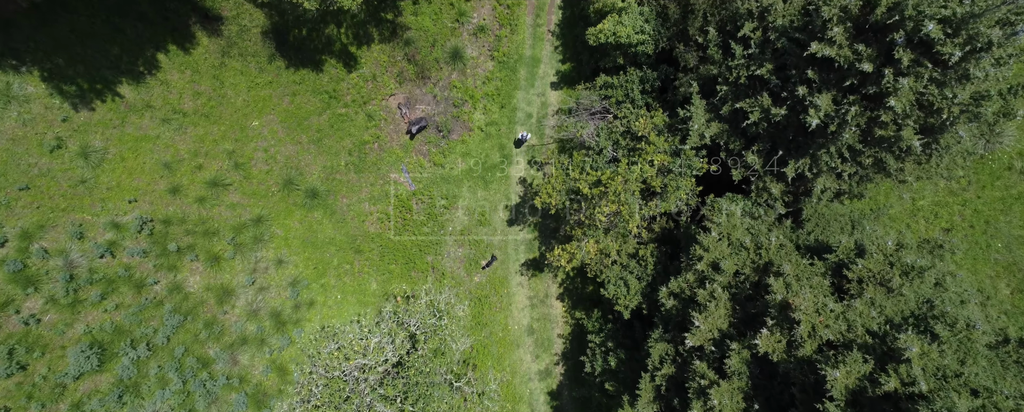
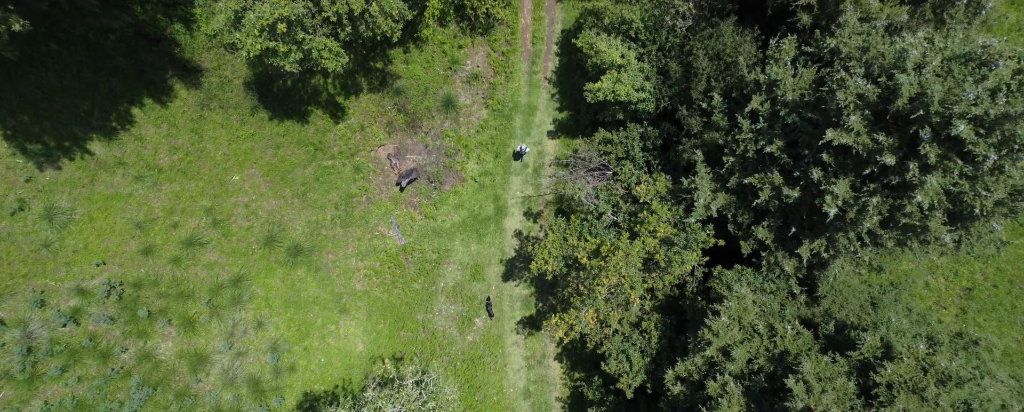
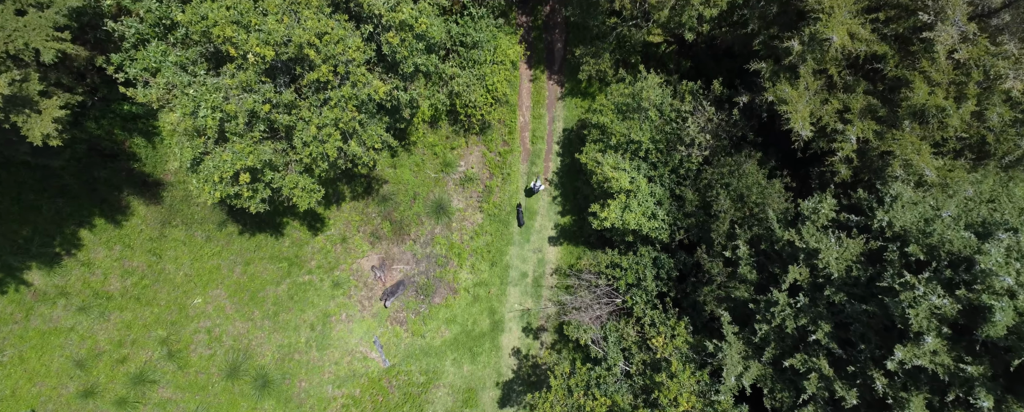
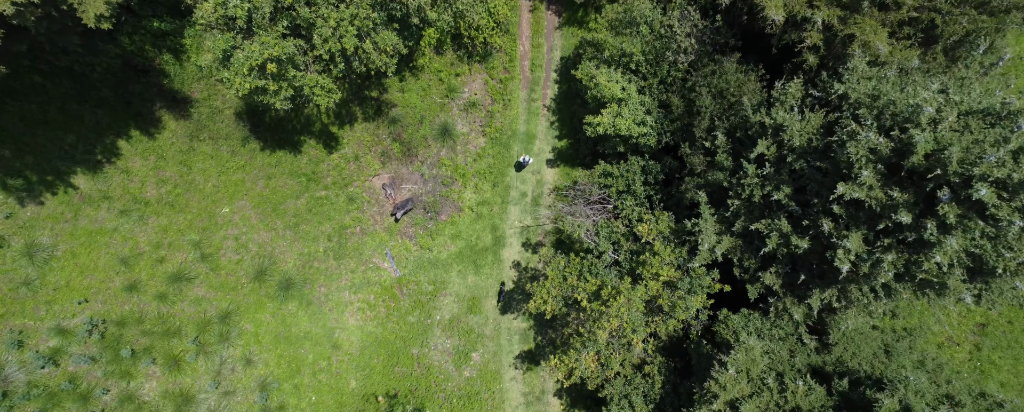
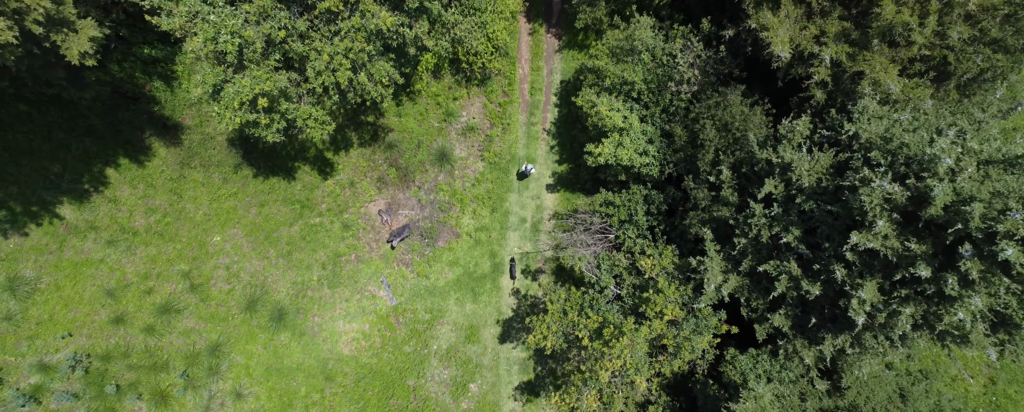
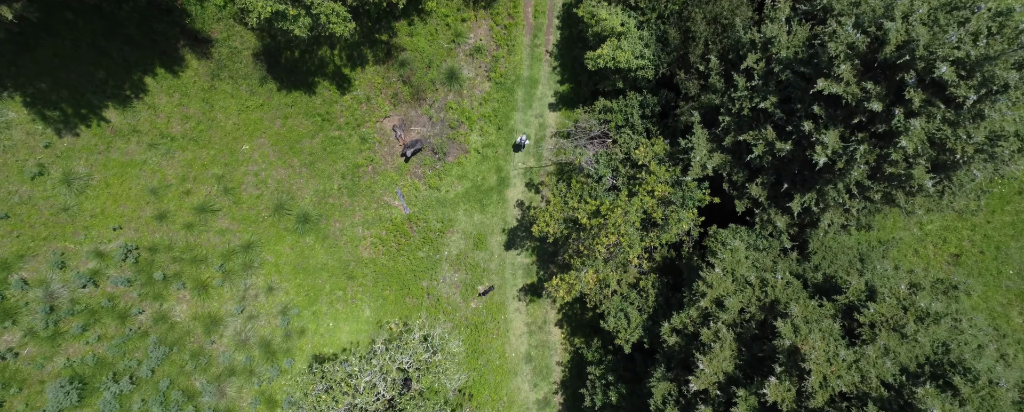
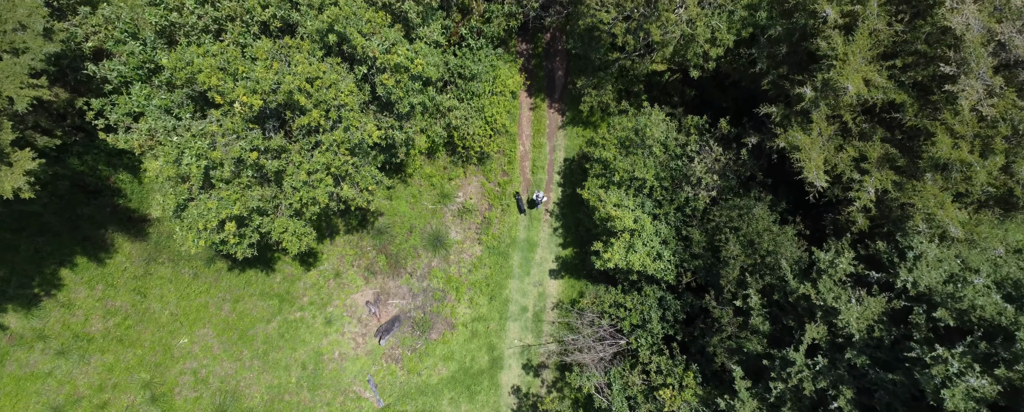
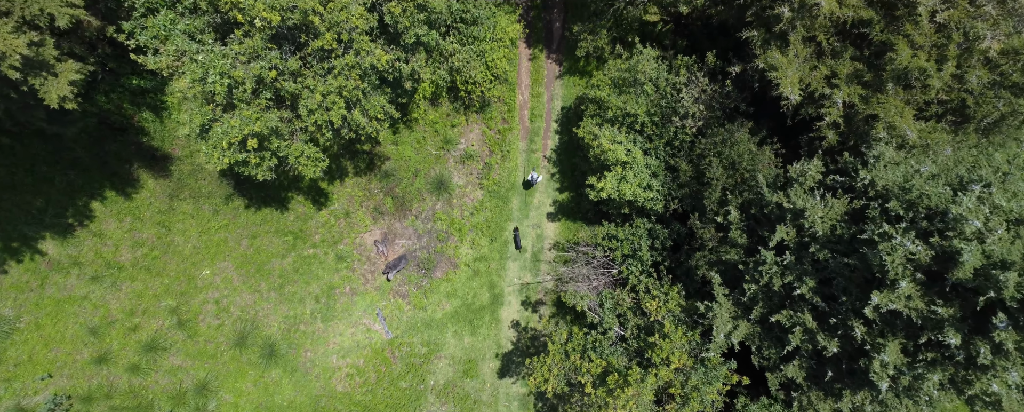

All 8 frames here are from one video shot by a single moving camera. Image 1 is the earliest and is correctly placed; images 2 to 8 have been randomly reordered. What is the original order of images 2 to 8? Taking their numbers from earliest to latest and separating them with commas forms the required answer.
6, 2, 4, 5, 8, 3, 7
